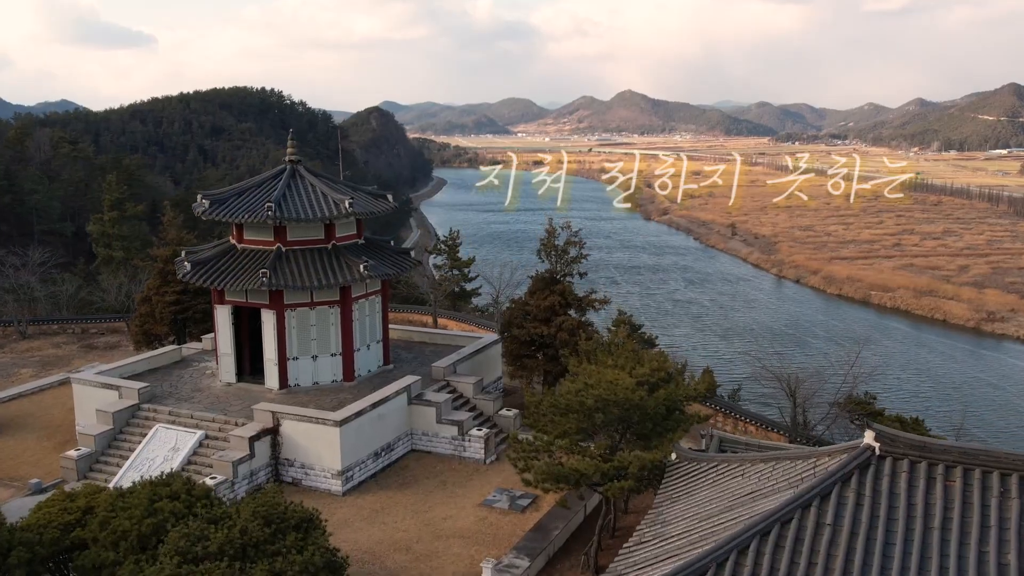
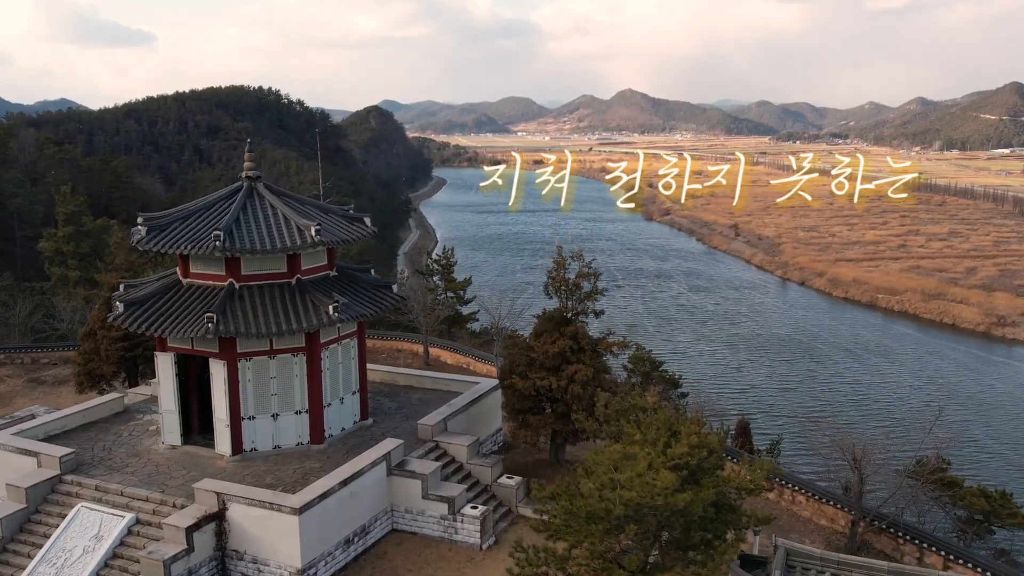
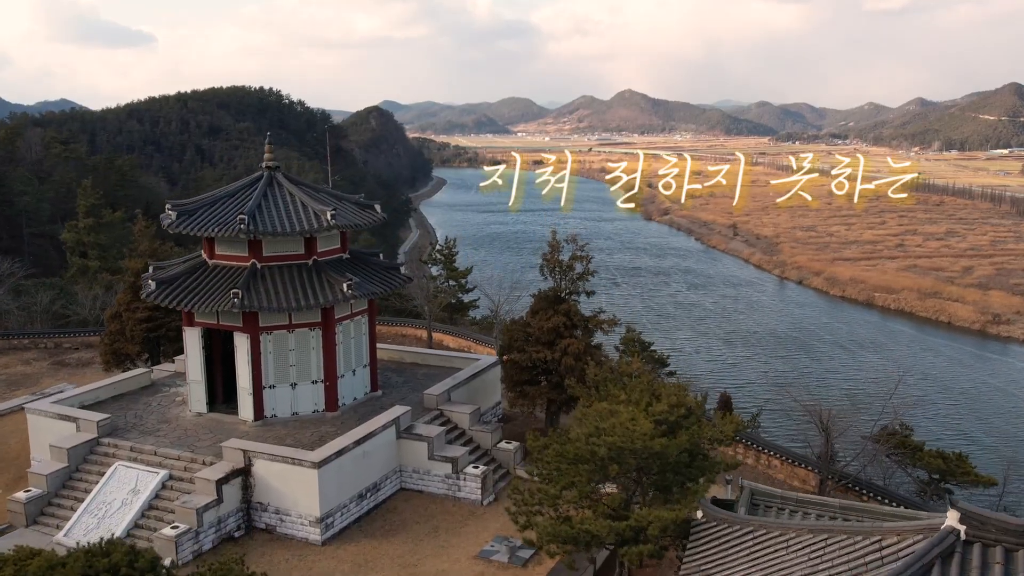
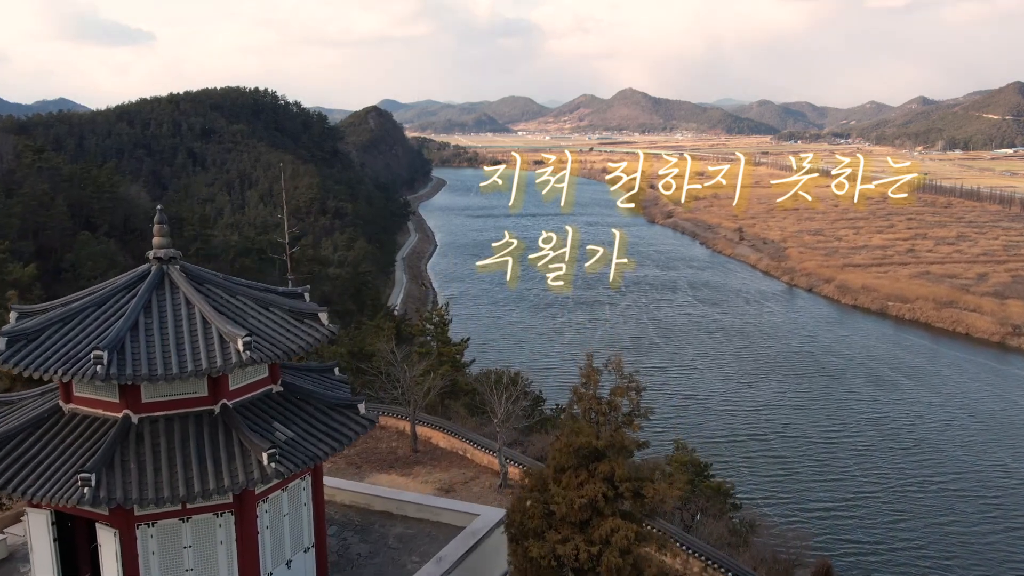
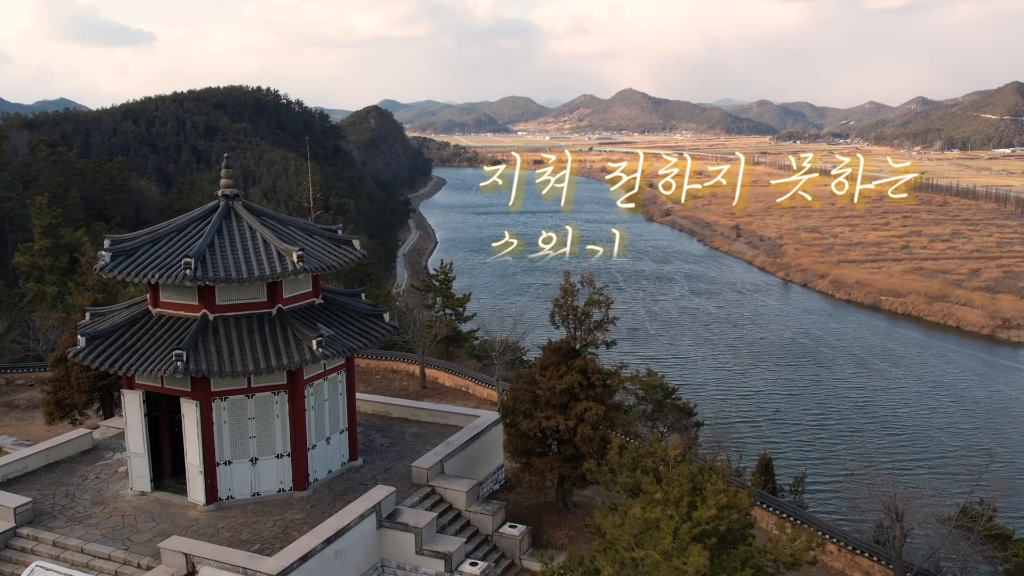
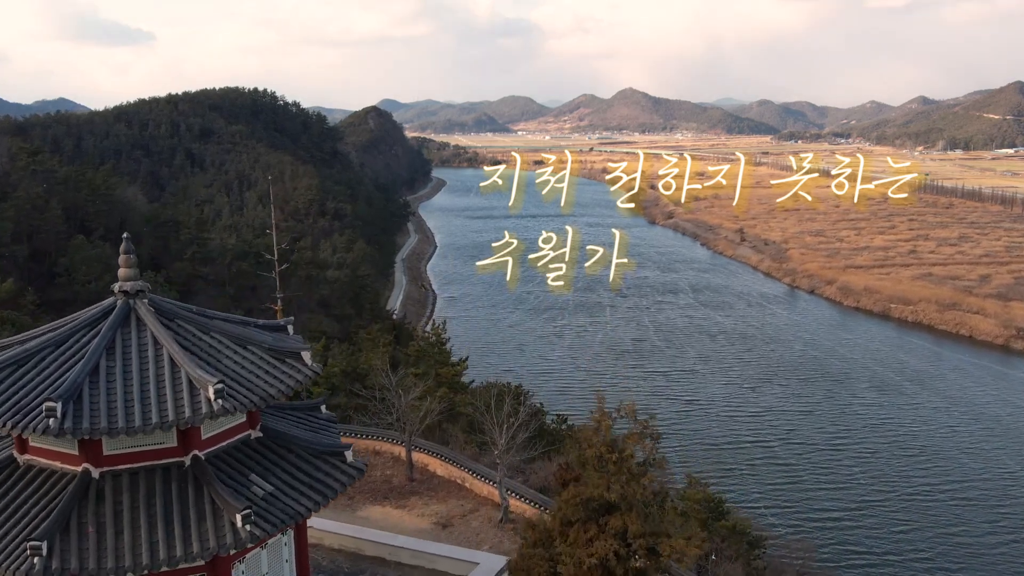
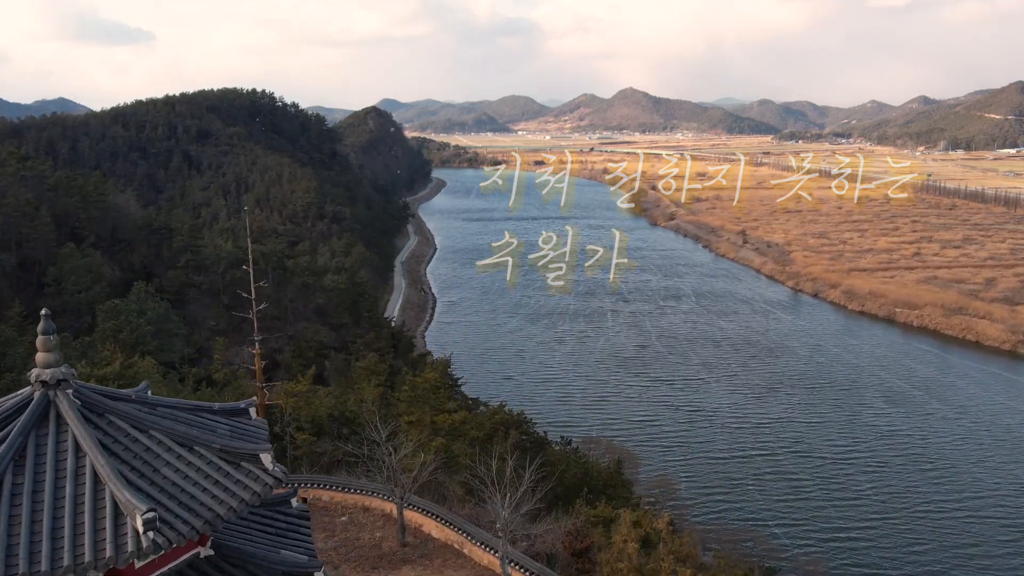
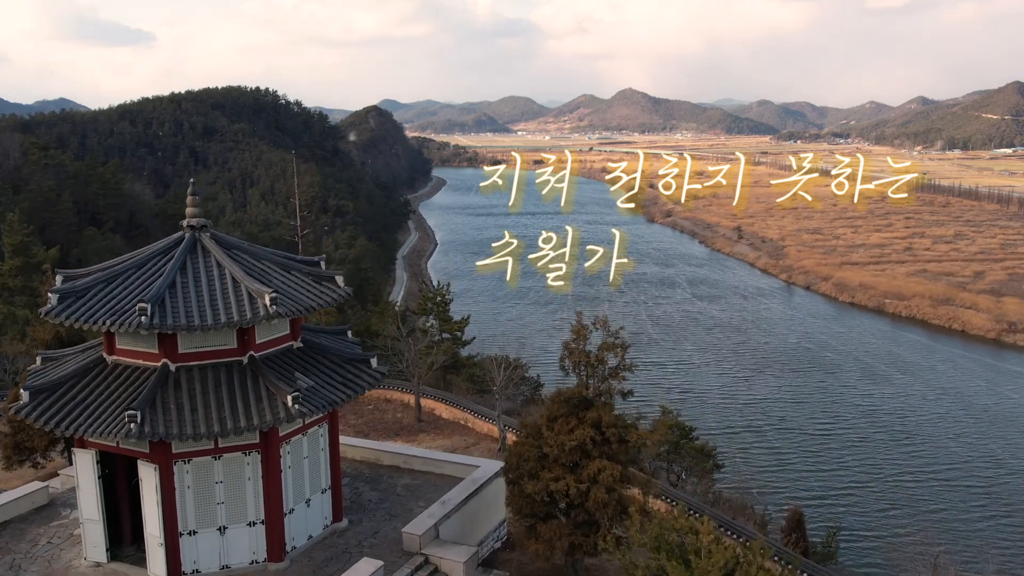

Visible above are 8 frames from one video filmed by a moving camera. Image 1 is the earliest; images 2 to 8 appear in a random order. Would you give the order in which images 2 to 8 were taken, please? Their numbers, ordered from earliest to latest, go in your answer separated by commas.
3, 2, 5, 8, 4, 6, 7
